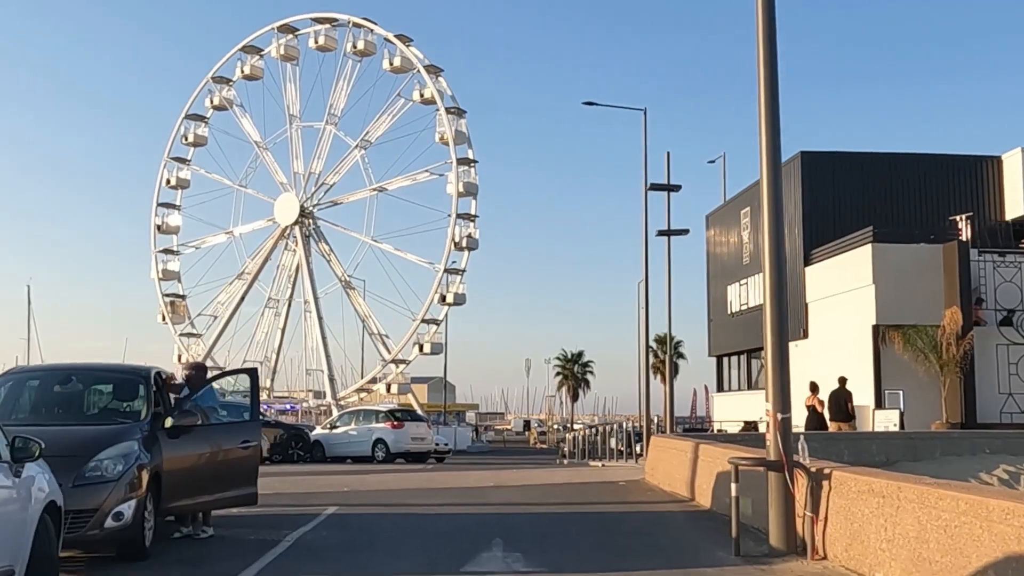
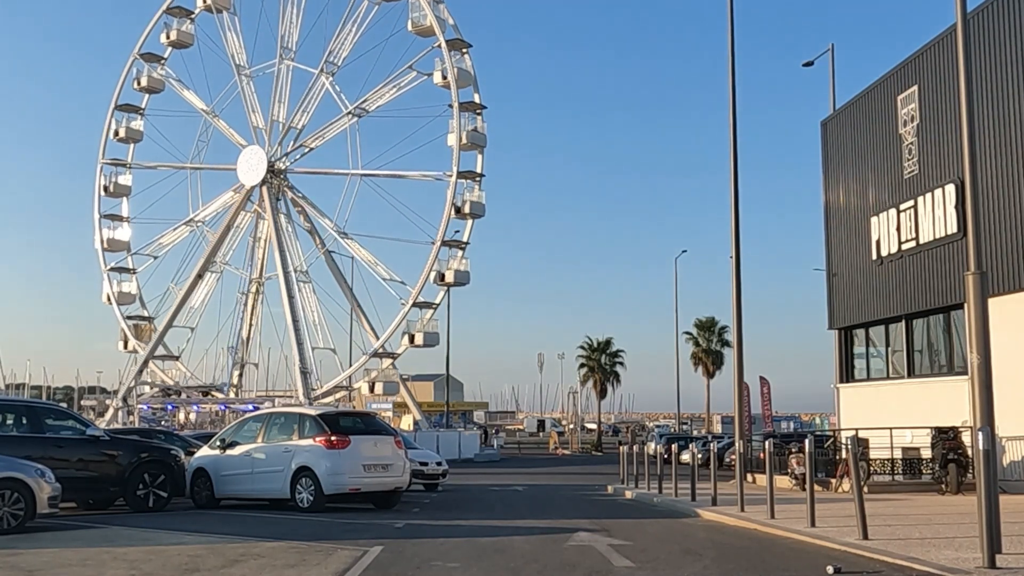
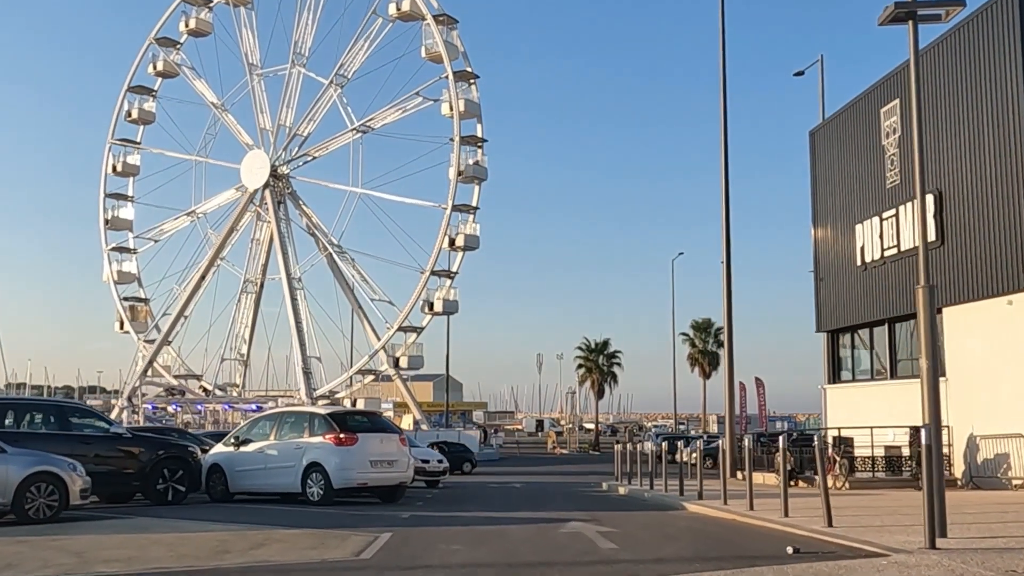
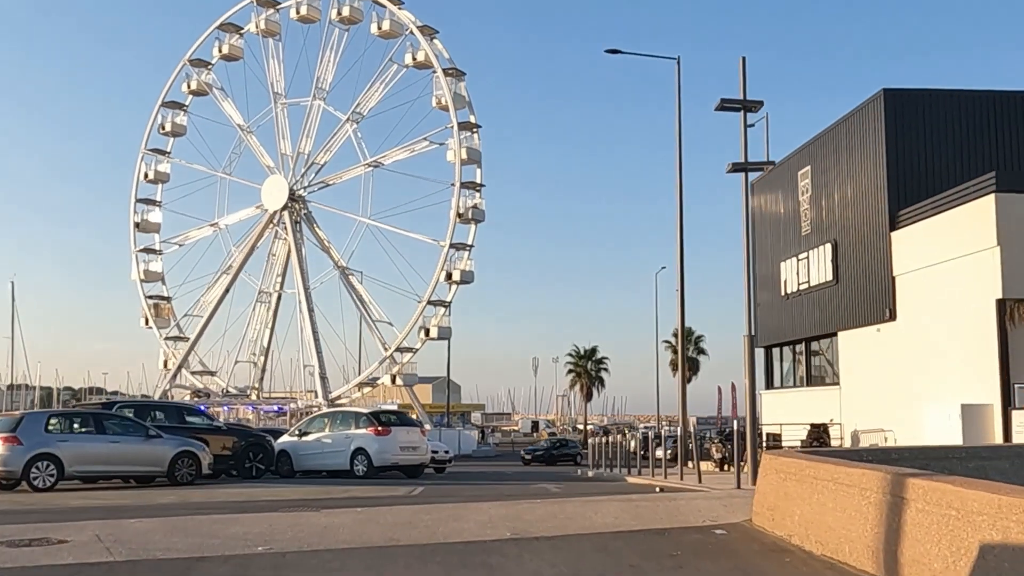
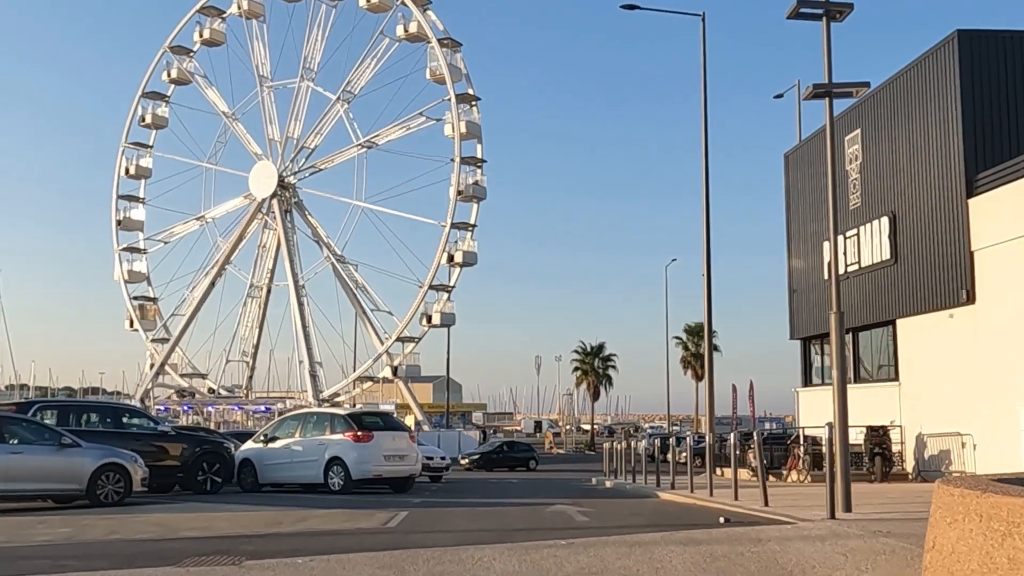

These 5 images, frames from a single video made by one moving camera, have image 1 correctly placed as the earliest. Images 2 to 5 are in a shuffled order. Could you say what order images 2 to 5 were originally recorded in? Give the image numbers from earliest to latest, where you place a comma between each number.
4, 5, 3, 2
